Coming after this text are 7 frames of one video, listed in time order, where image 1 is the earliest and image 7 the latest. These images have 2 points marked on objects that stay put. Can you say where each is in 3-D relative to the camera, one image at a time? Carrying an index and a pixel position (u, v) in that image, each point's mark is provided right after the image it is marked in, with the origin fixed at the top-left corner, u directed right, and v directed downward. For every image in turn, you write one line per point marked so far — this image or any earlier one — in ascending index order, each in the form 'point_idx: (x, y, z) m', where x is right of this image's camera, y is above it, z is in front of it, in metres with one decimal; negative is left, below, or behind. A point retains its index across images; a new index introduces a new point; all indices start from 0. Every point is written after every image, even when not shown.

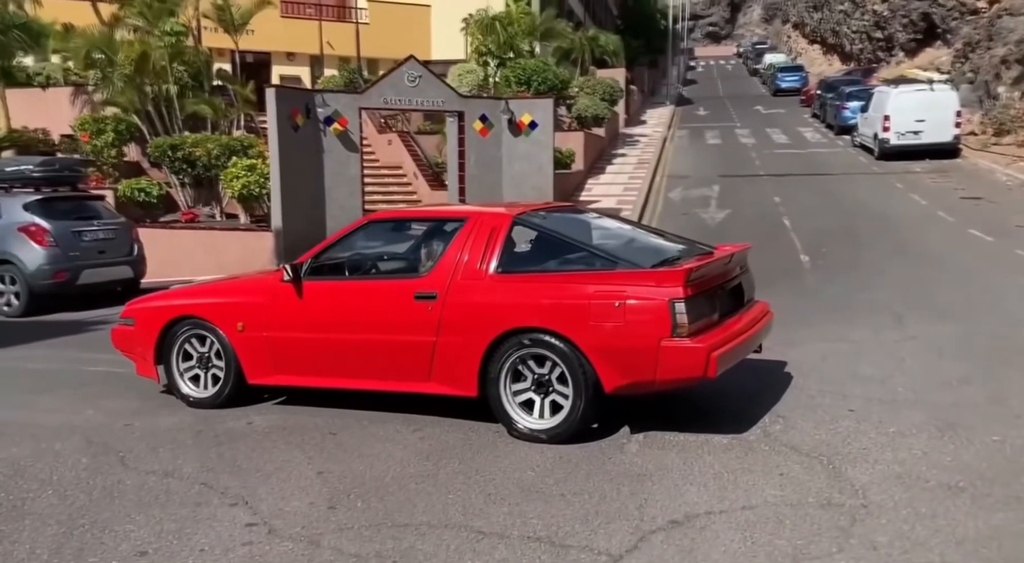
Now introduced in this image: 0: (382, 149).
0: (-2.7, +2.8, +19.7) m
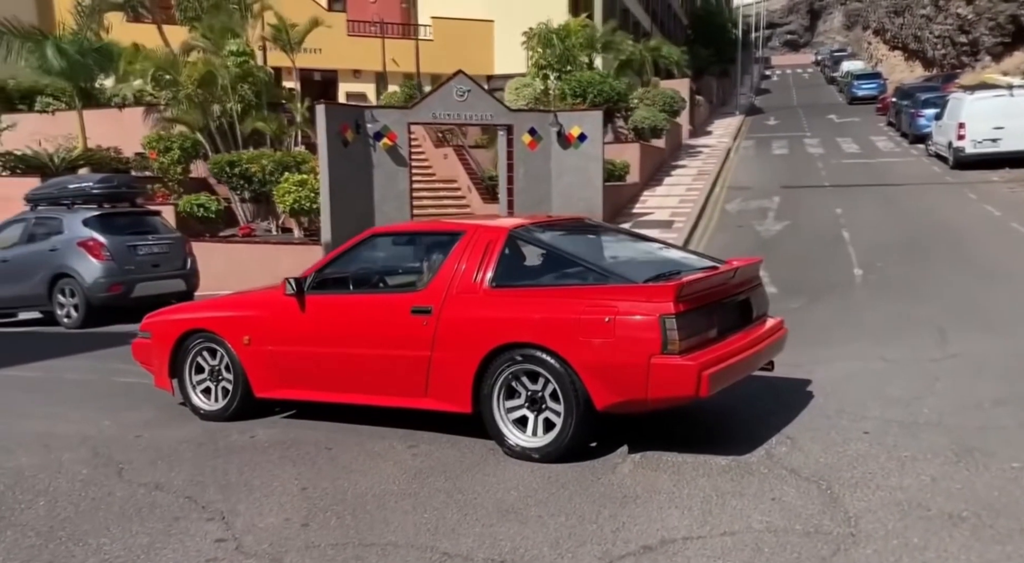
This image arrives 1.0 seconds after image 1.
0: (-1.5, +2.5, +19.9) m
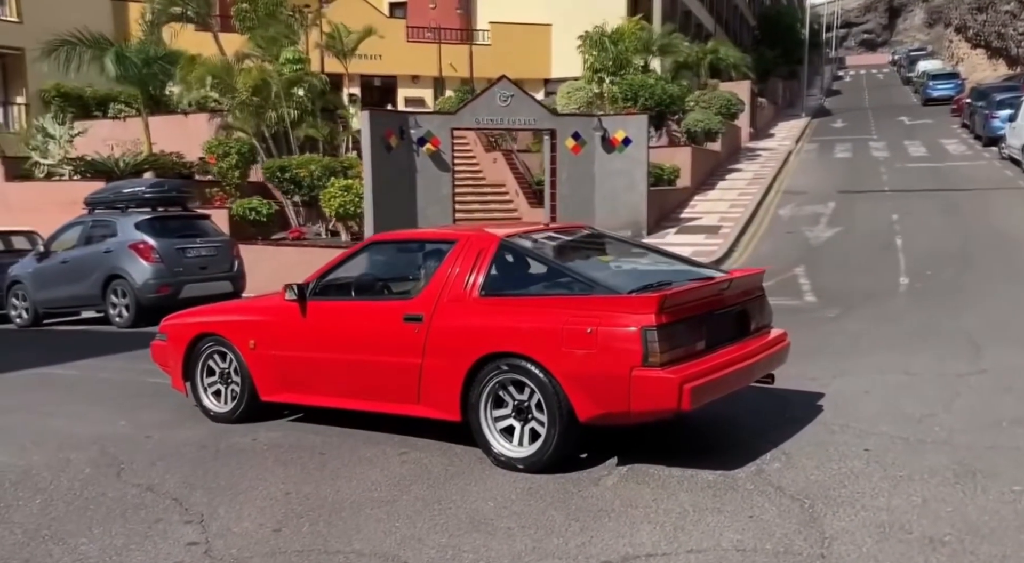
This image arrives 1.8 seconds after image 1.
0: (-0.5, +2.4, +20.0) m
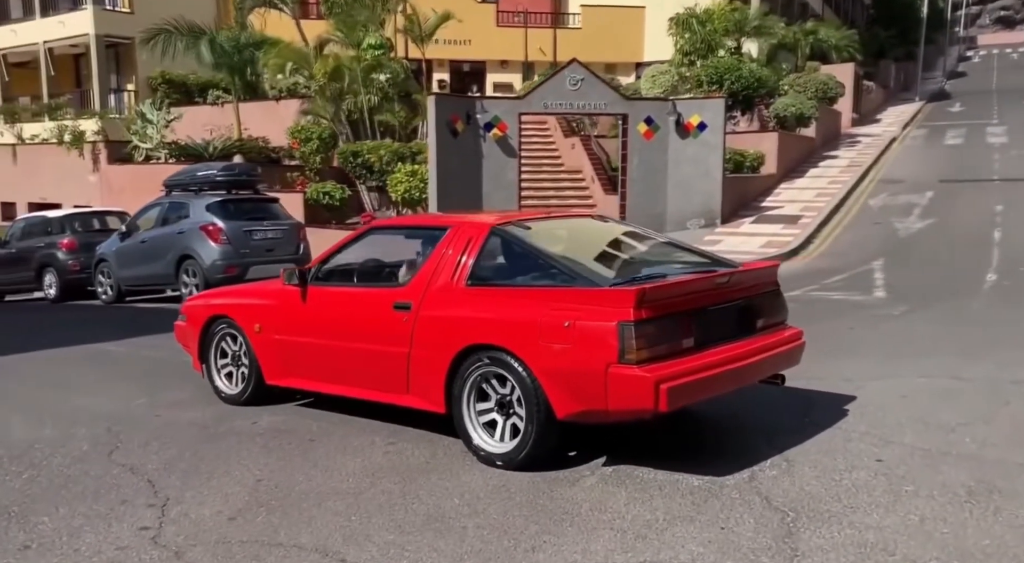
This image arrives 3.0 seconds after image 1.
0: (+1.1, +2.7, +19.7) m
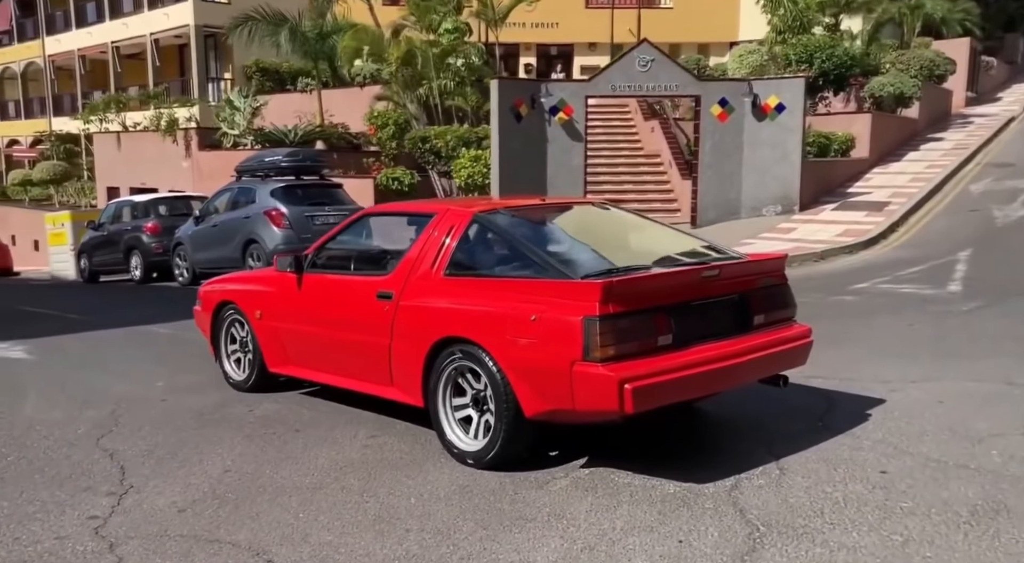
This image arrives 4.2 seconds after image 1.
0: (+2.7, +2.9, +19.1) m
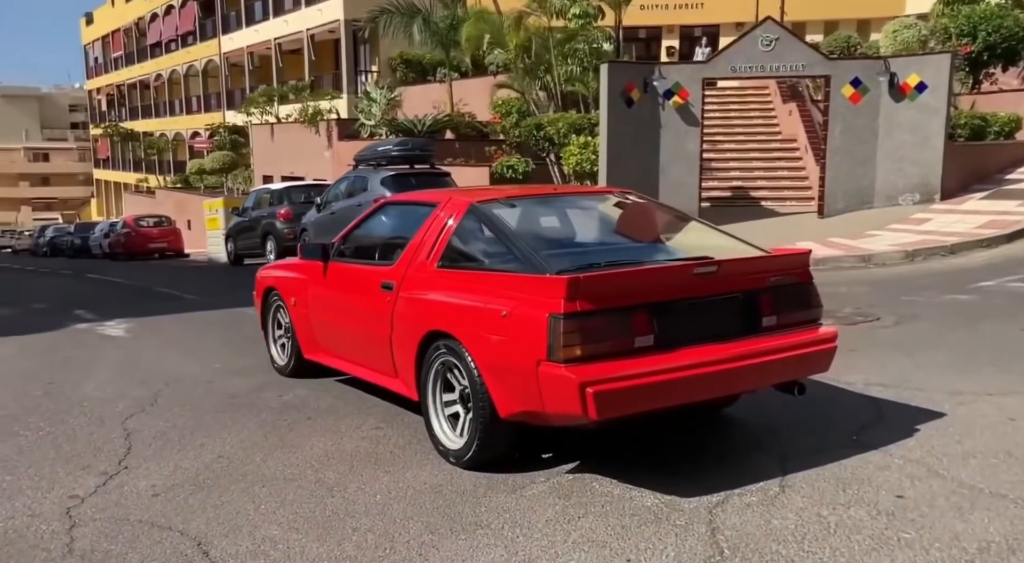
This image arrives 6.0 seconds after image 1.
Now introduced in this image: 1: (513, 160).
0: (+5.2, +3.1, +18.1) m
1: (+0.1, +2.2, +17.0) m
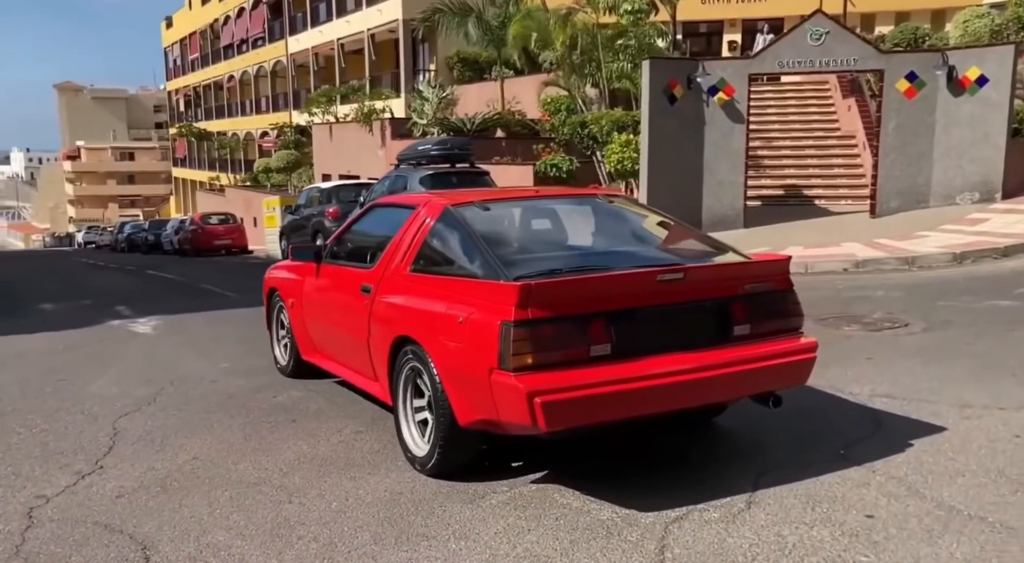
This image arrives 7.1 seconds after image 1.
0: (+6.1, +3.1, +17.5) m
1: (+0.9, +2.2, +16.8) m
